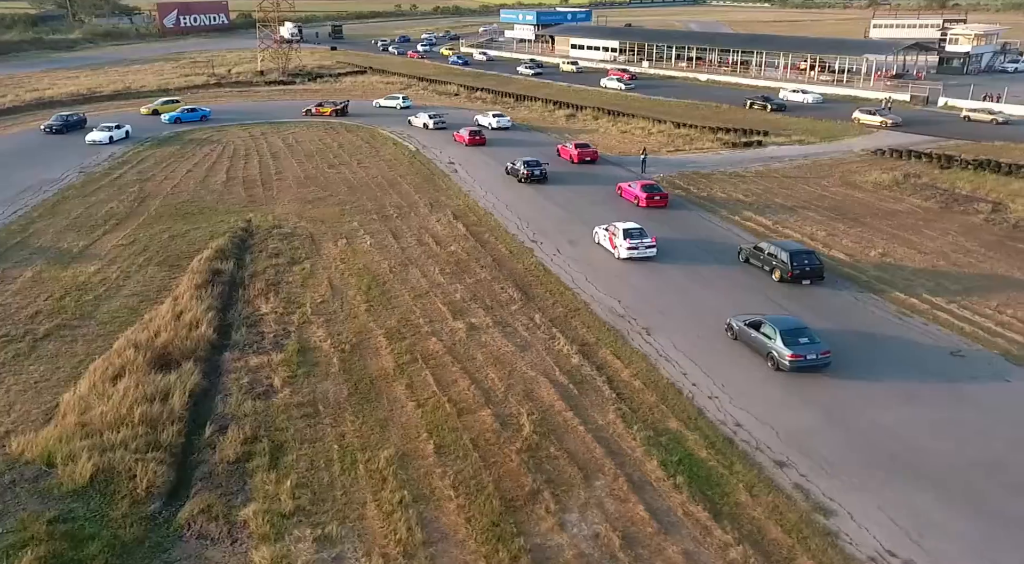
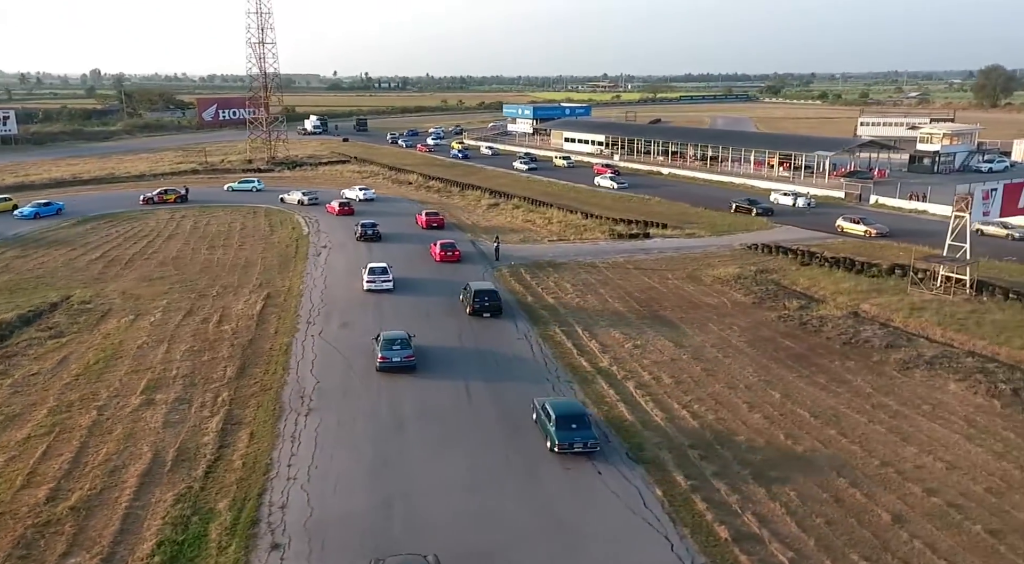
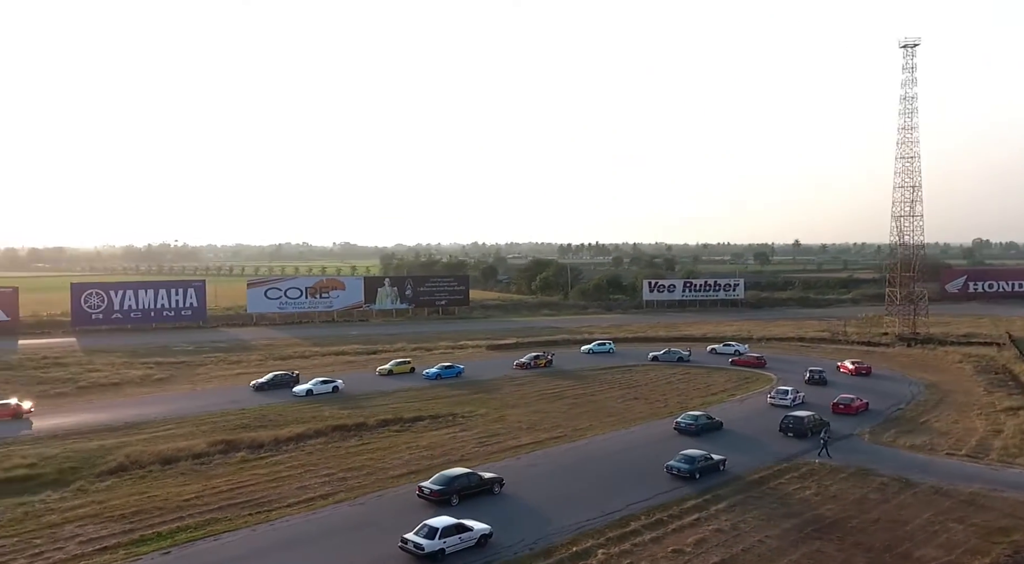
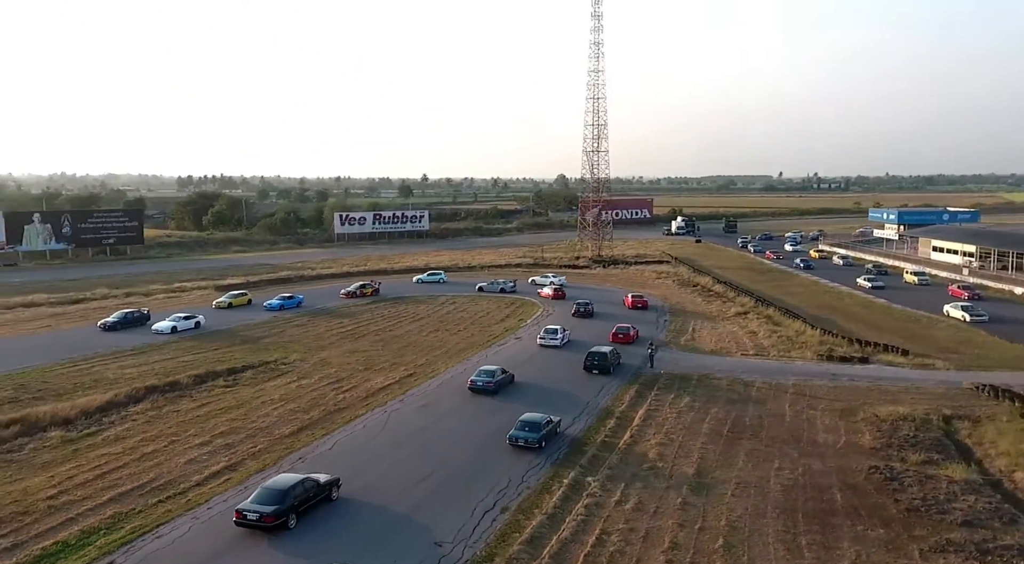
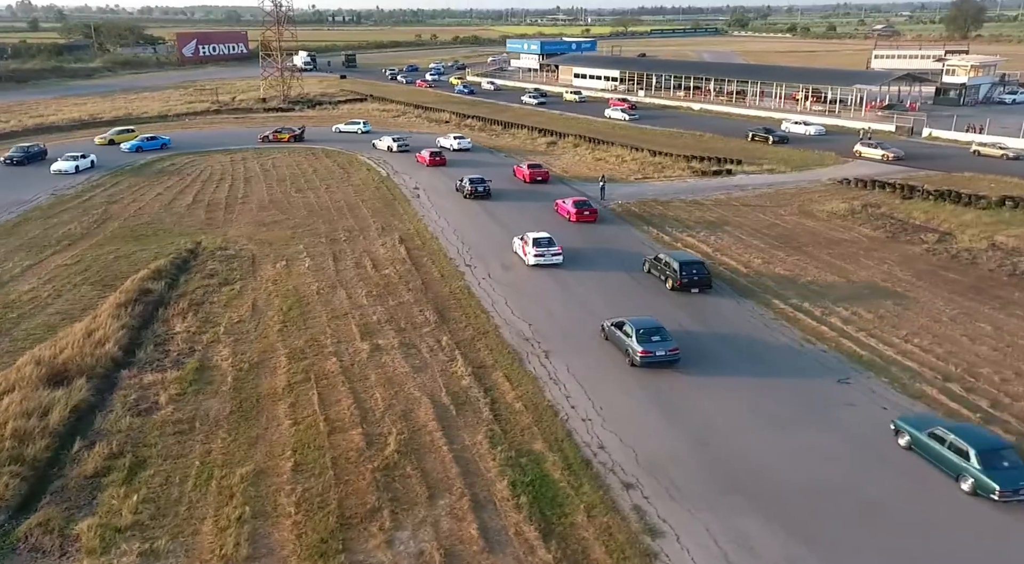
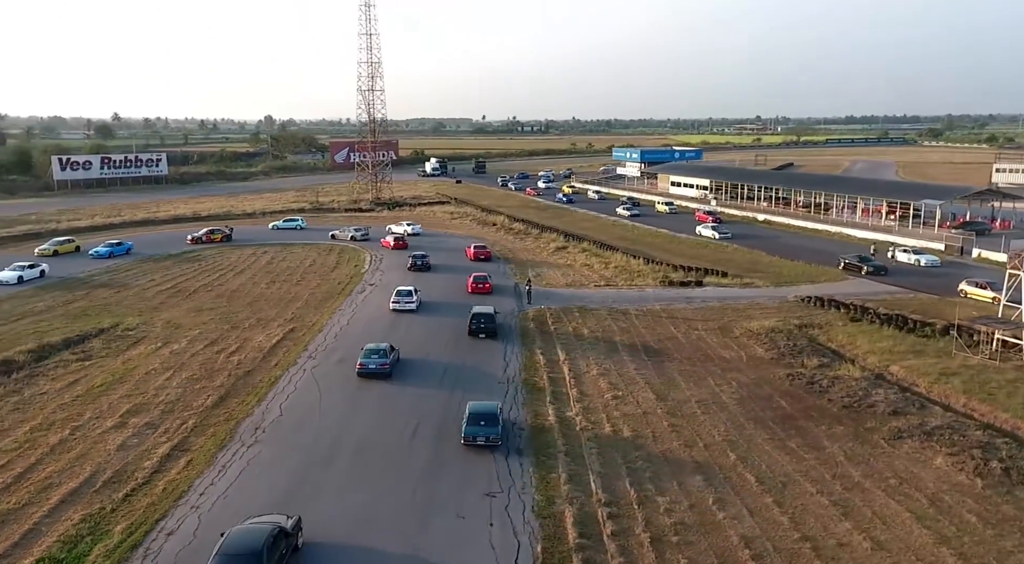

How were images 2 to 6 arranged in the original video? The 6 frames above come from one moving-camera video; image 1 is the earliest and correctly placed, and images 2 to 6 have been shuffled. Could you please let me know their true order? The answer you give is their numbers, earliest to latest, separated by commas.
5, 2, 6, 4, 3
